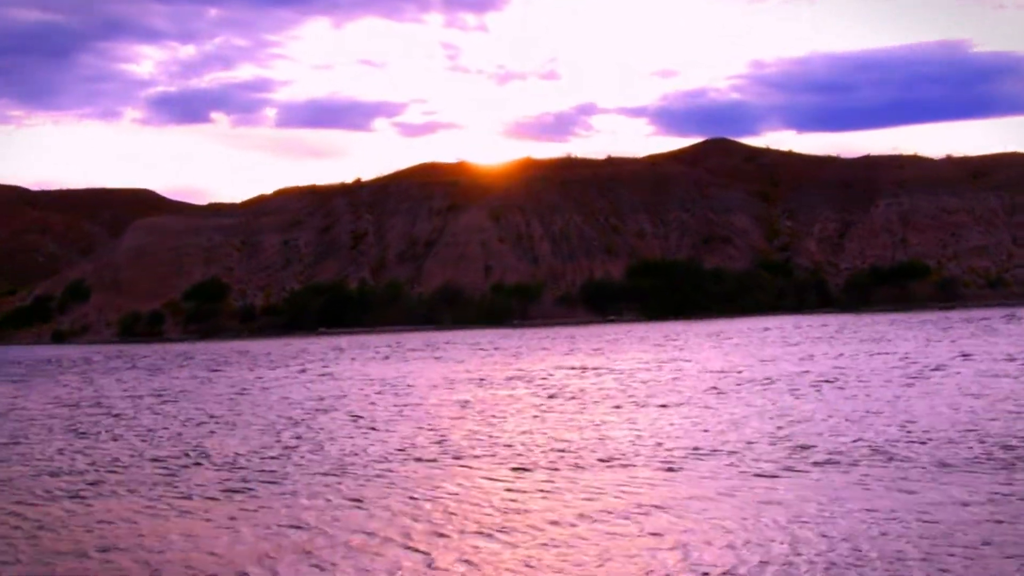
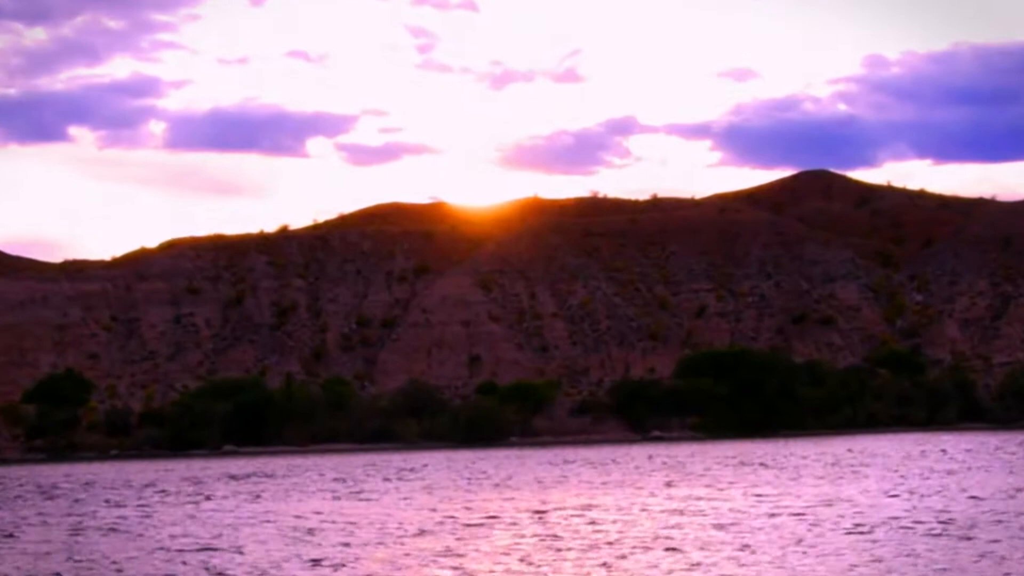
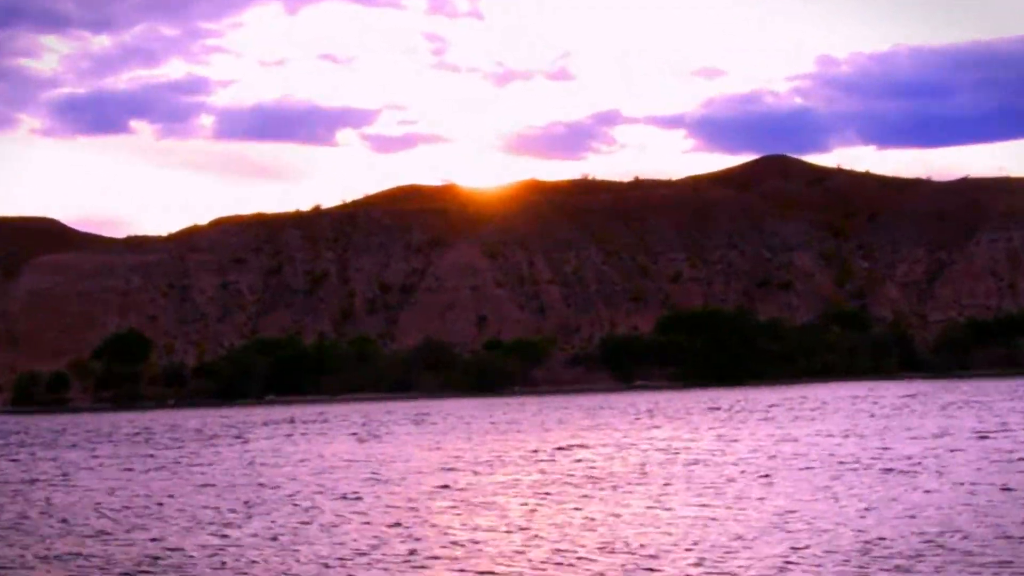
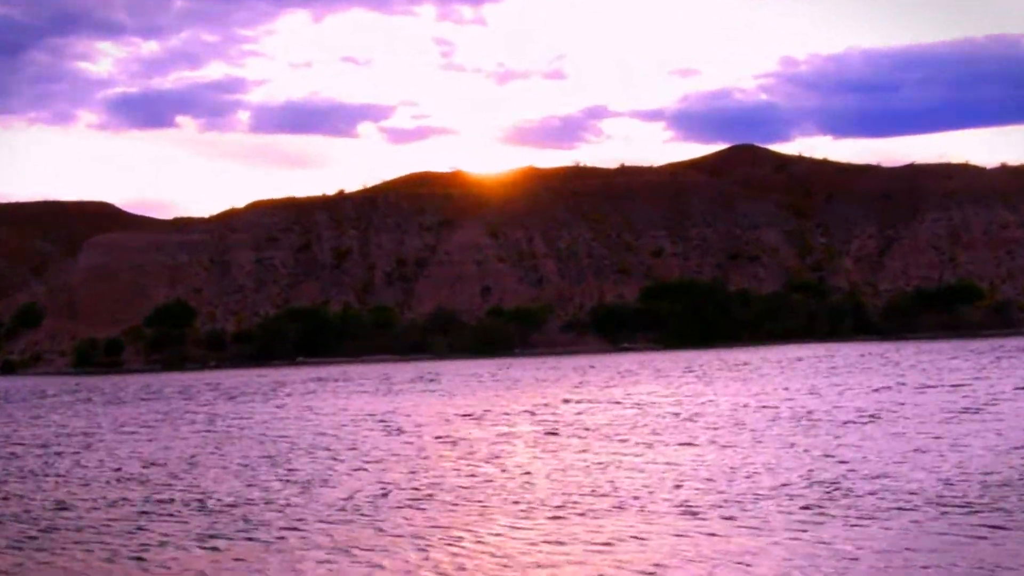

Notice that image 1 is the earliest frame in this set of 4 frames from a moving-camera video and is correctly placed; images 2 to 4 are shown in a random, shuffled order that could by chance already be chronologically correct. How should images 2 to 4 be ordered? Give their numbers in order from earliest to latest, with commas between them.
4, 3, 2
